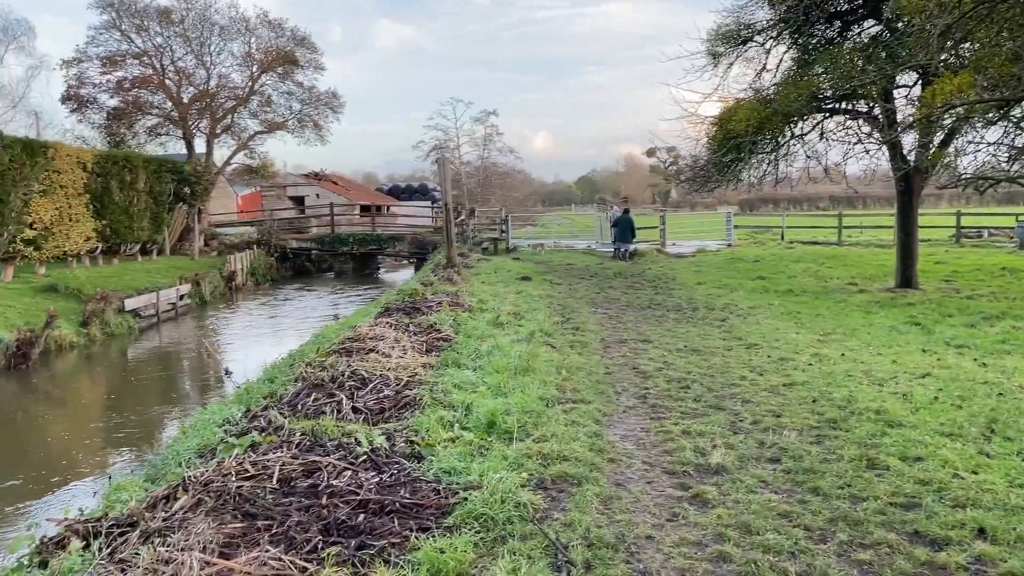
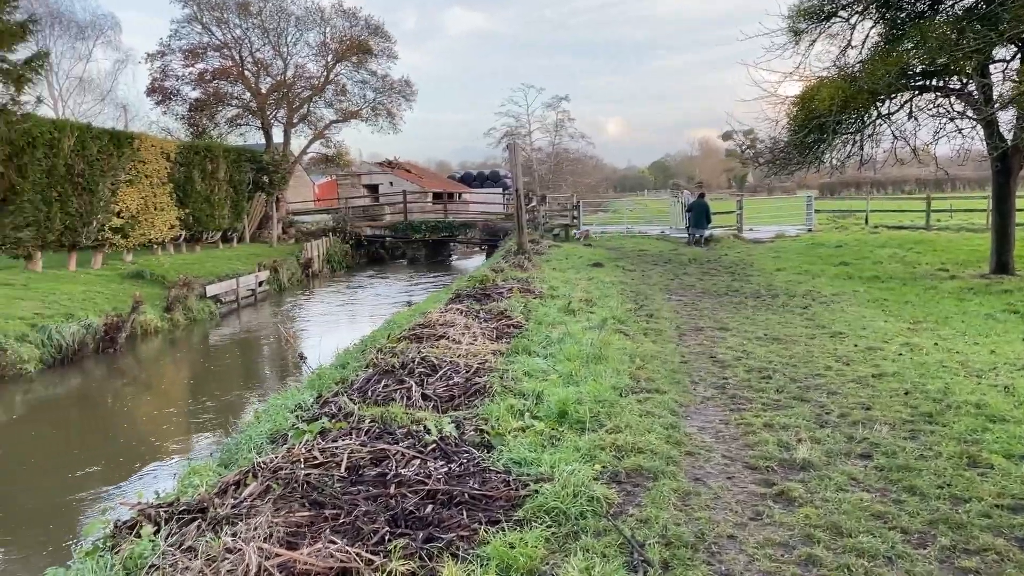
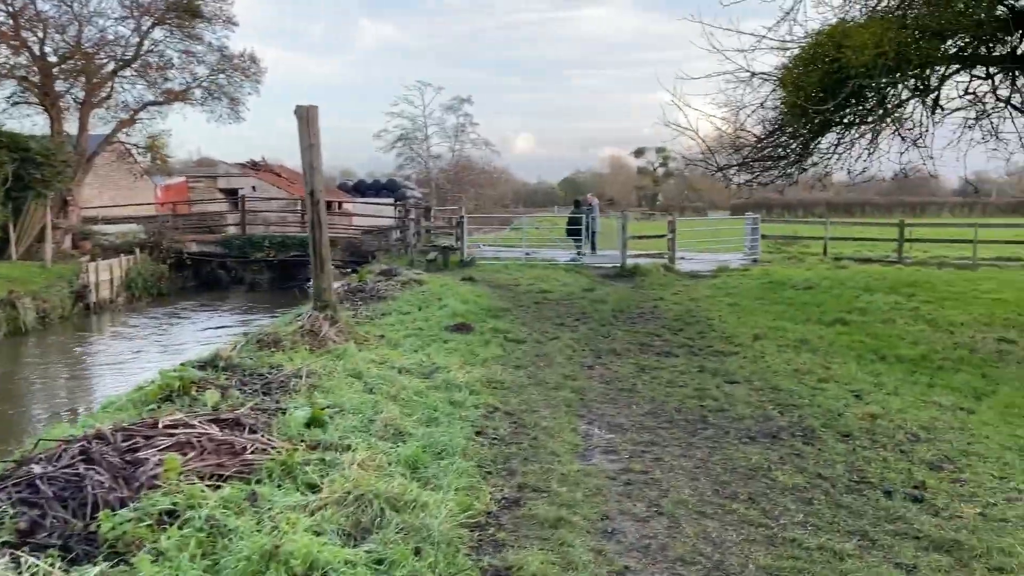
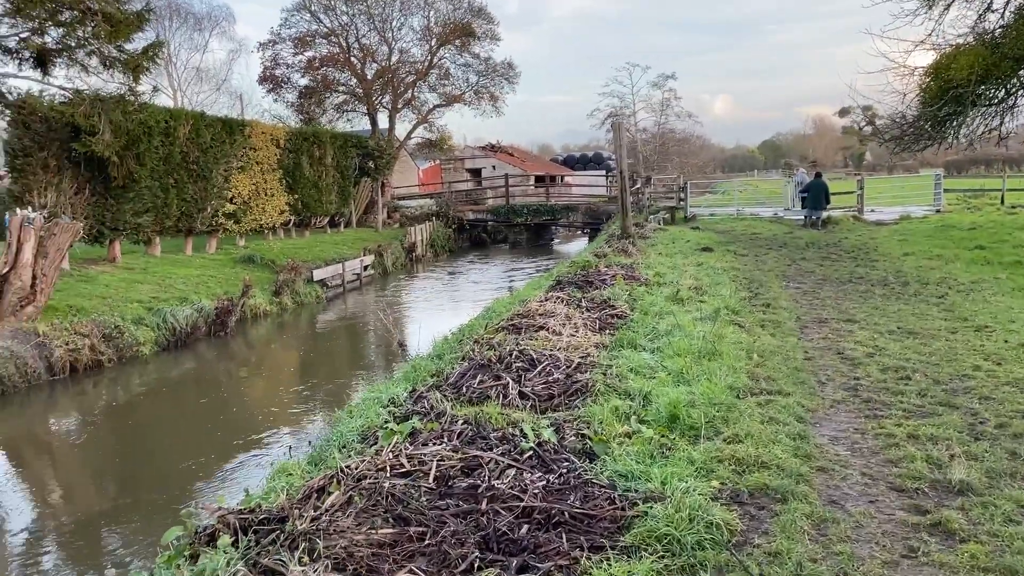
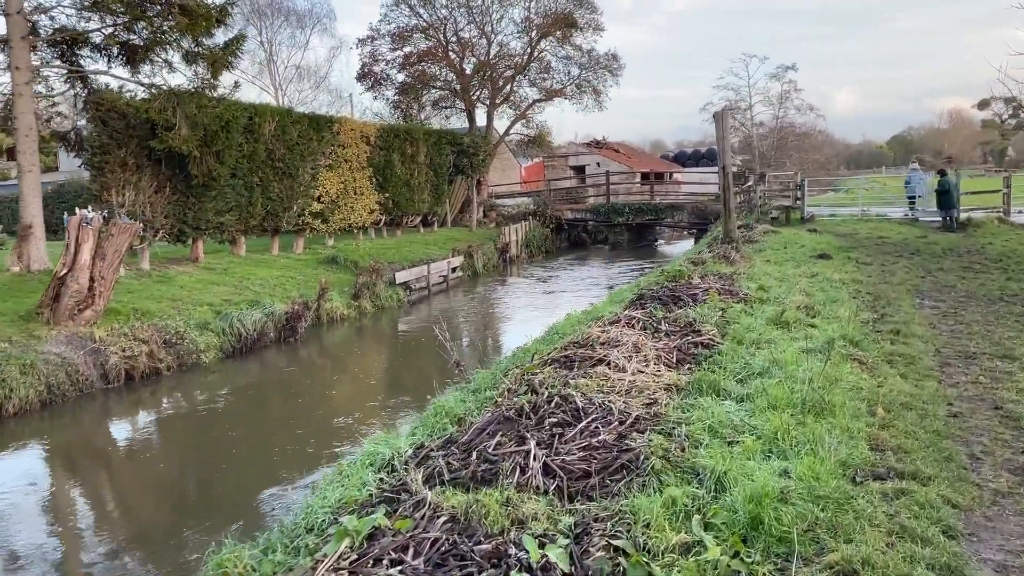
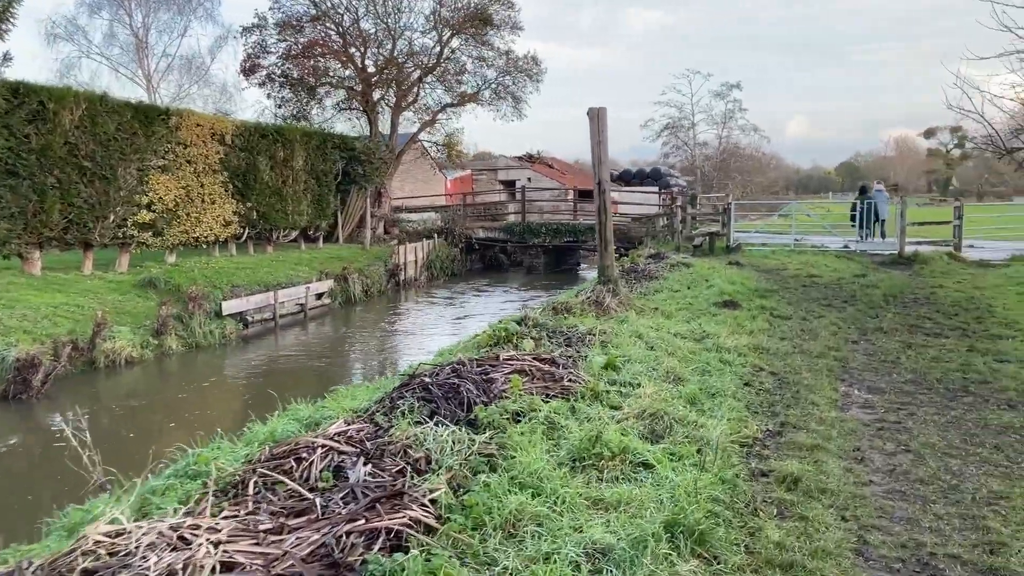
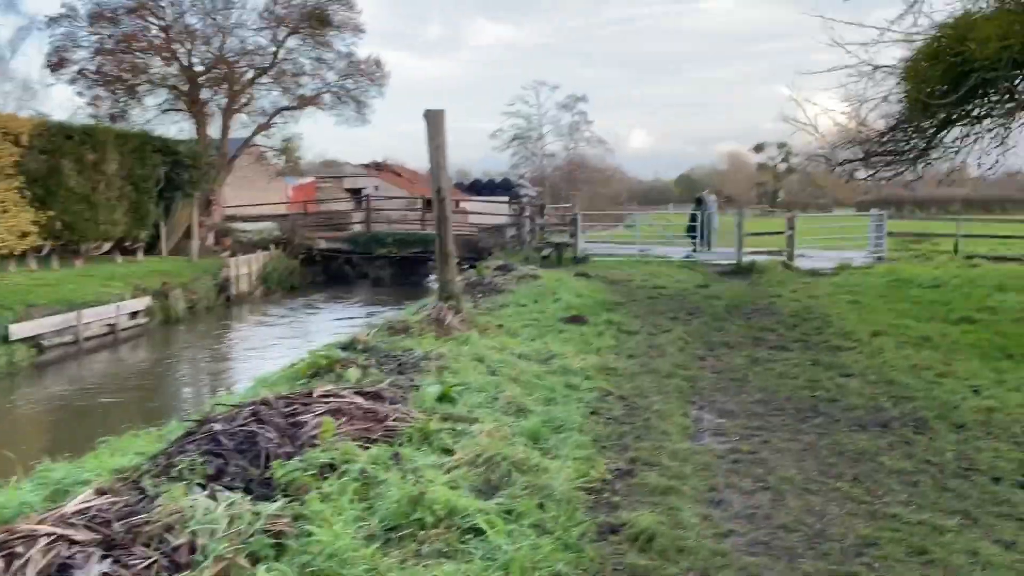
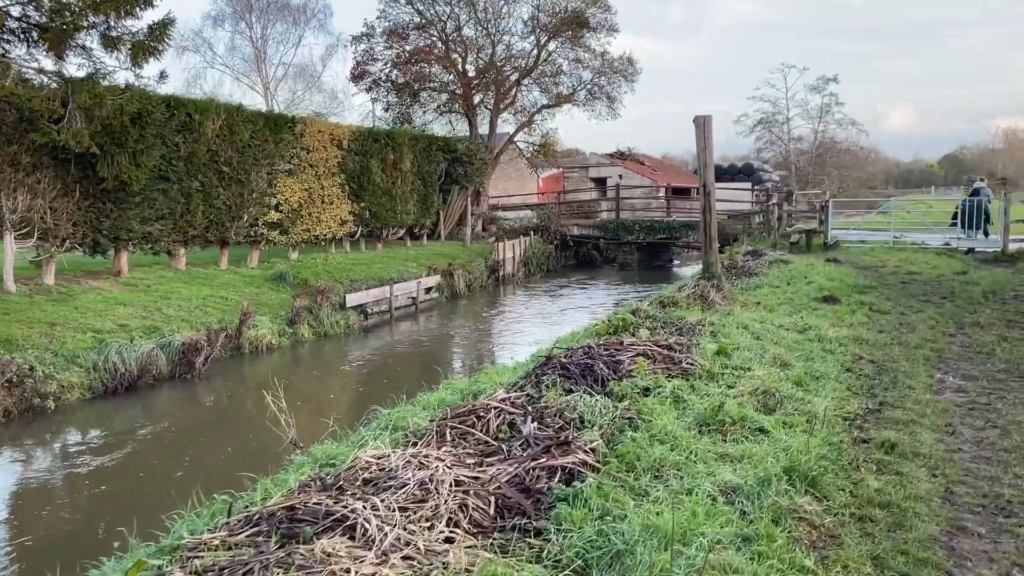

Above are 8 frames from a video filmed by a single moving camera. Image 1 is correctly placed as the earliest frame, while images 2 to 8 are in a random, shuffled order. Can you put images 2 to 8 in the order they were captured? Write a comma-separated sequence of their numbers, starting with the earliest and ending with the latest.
2, 4, 5, 8, 6, 7, 3
